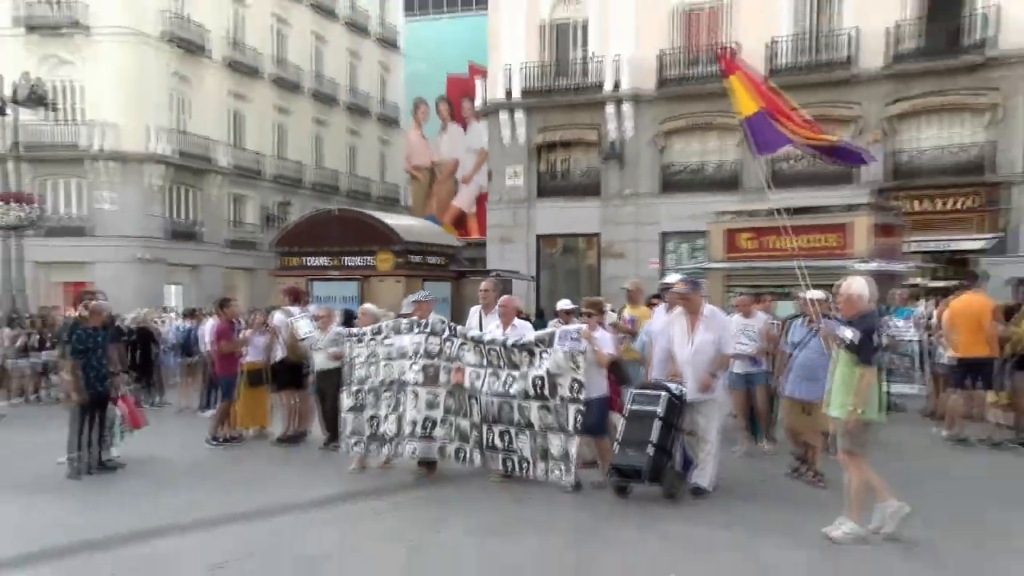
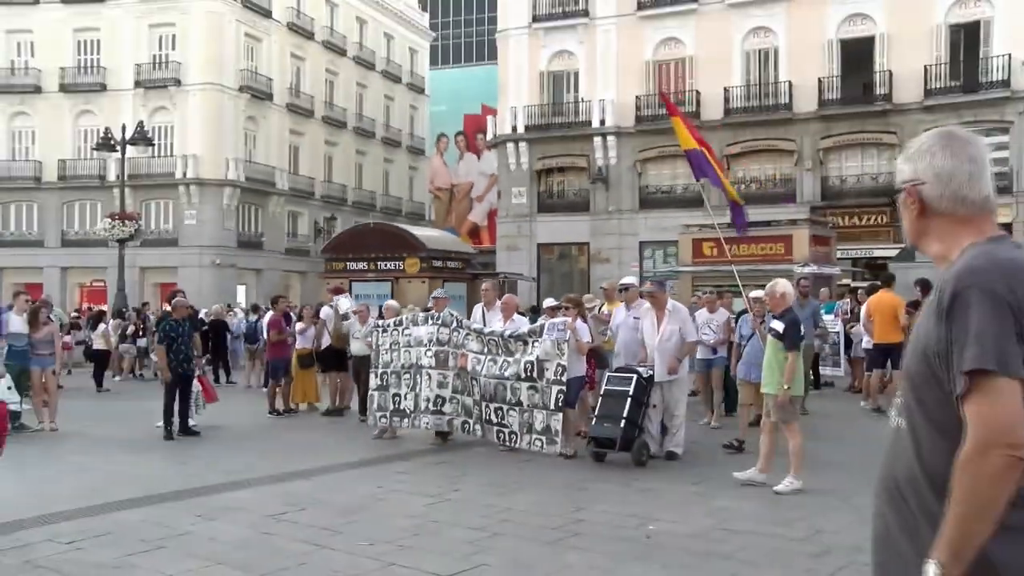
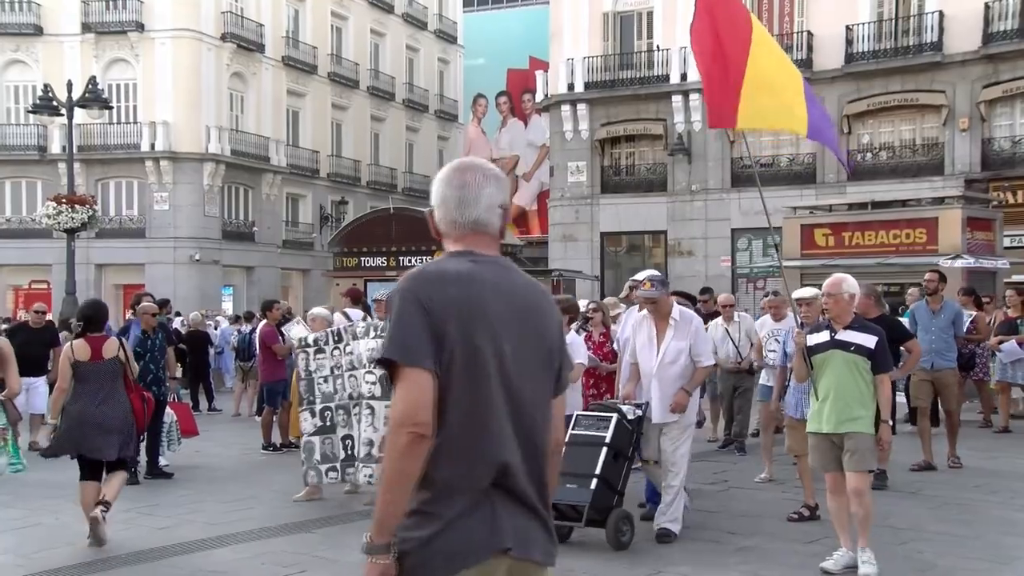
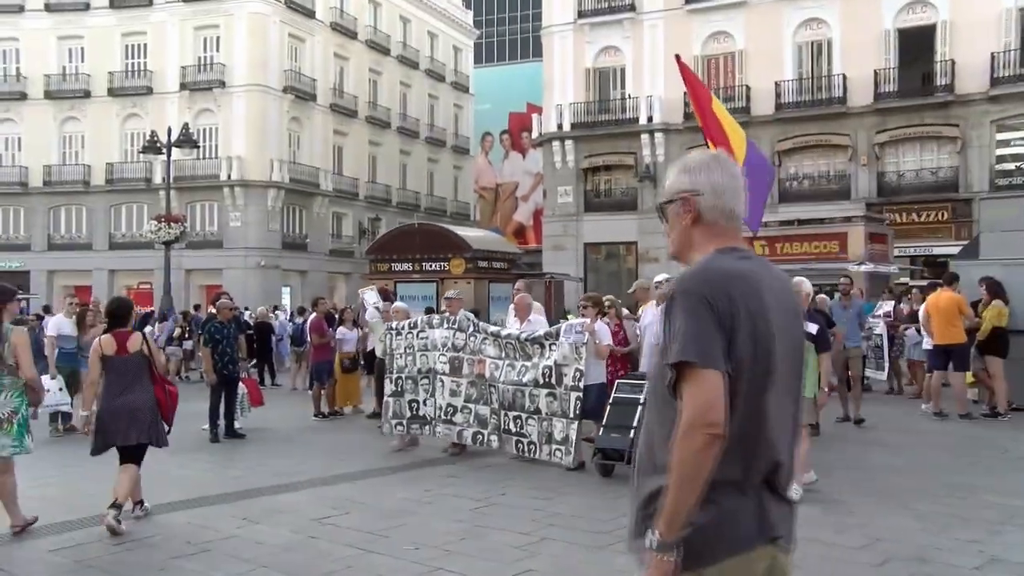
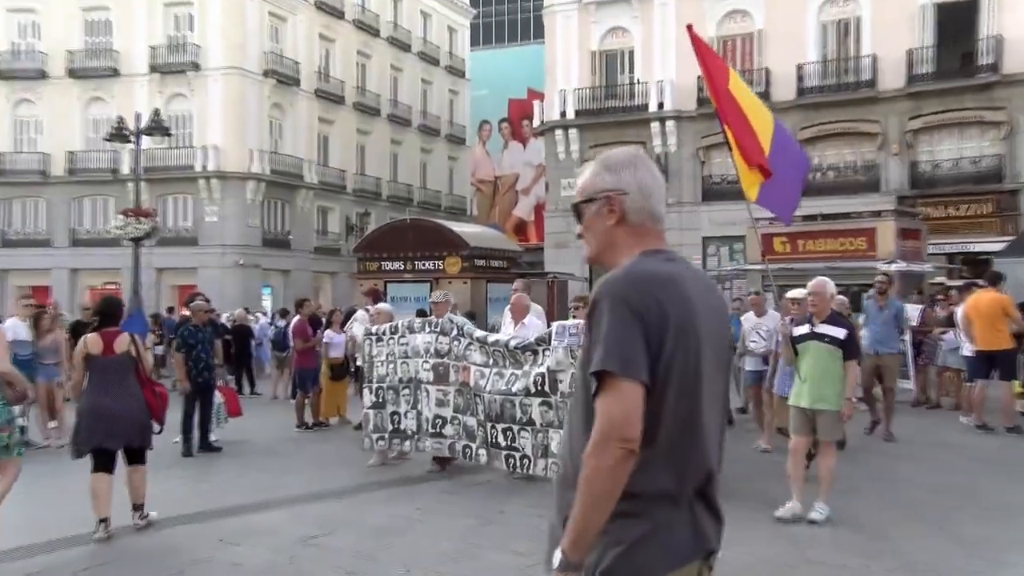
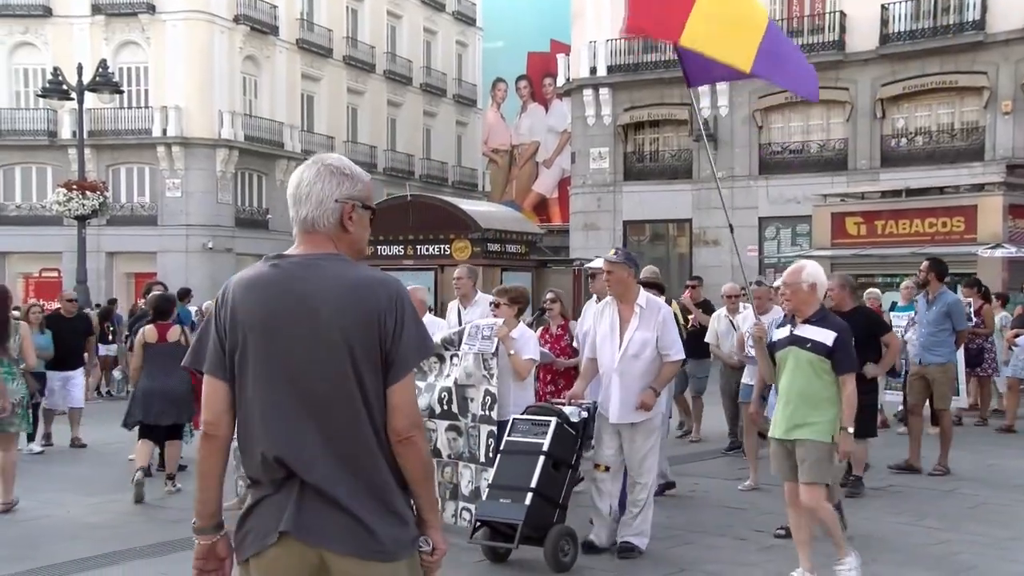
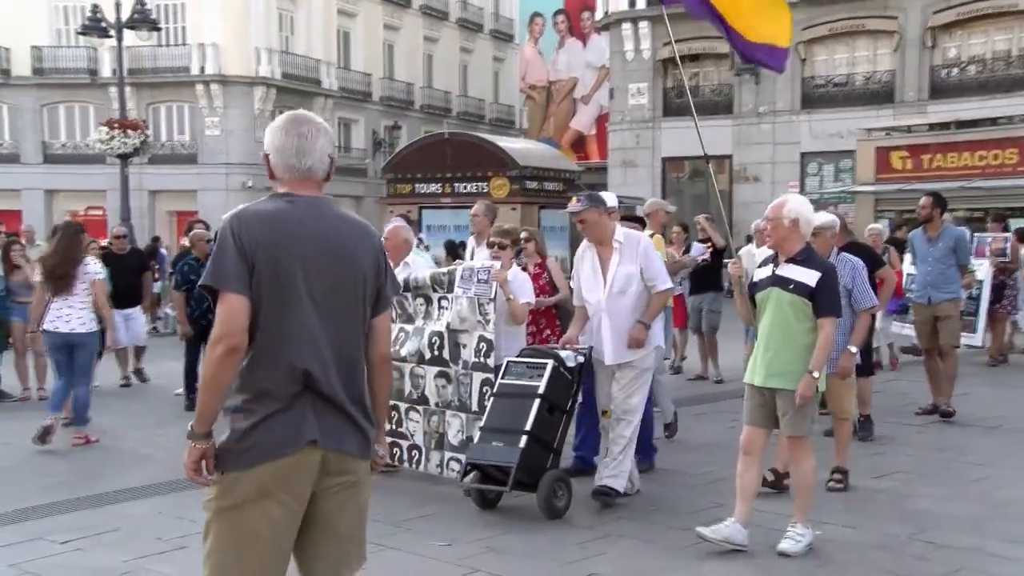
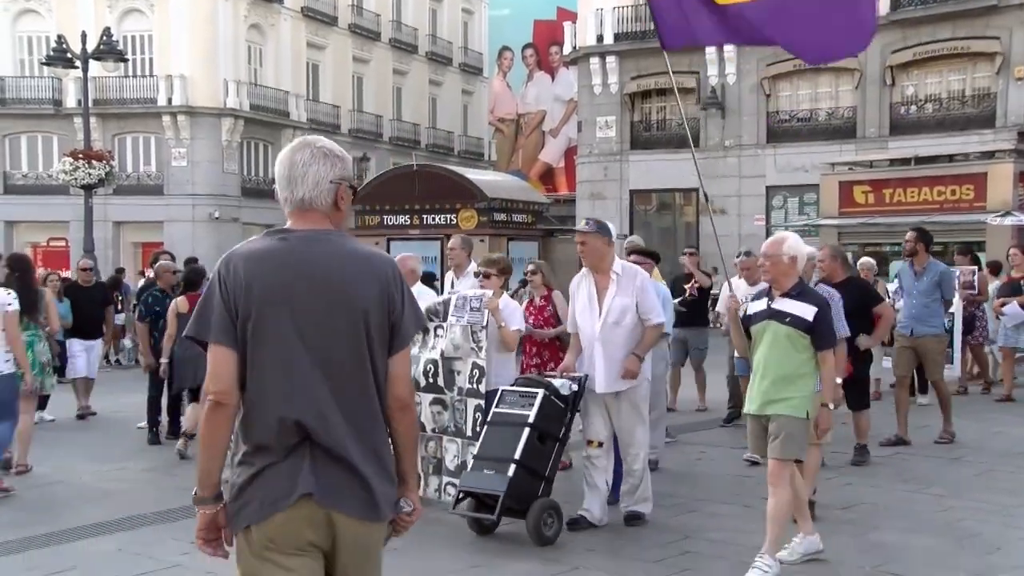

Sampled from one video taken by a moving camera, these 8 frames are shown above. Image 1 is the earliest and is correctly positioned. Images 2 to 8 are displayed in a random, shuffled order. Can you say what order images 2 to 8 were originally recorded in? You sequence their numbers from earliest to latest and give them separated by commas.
2, 4, 5, 3, 6, 8, 7
